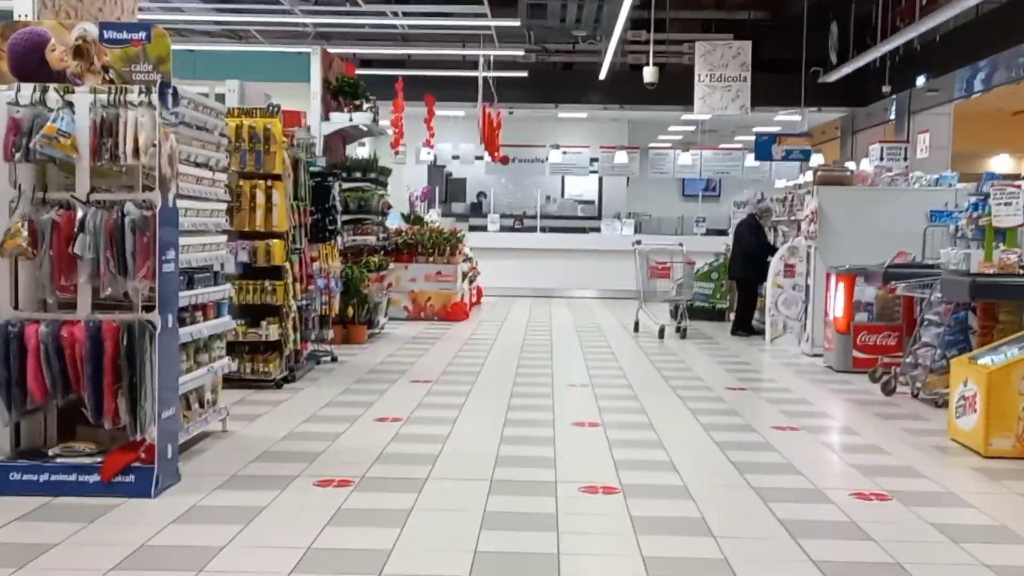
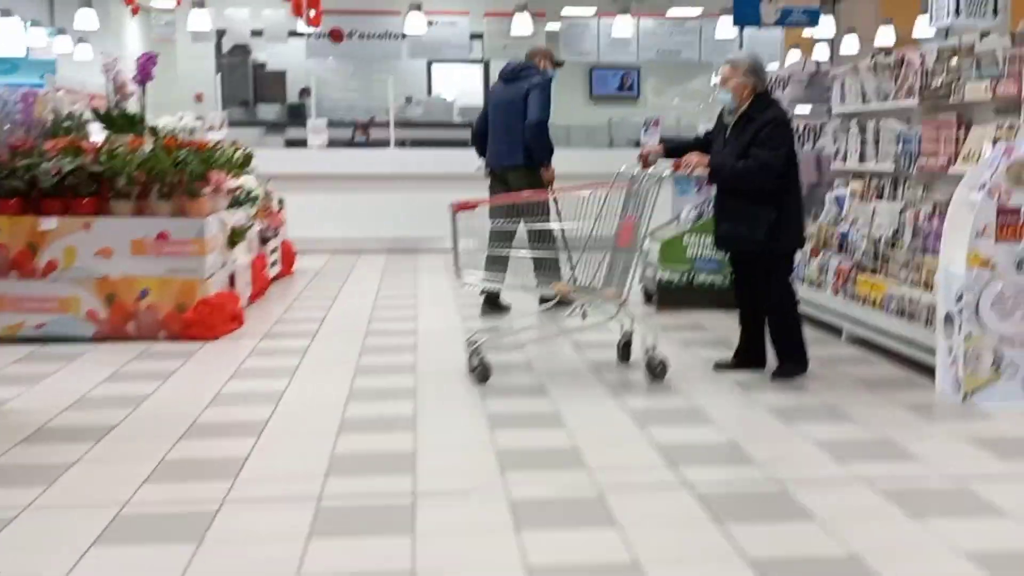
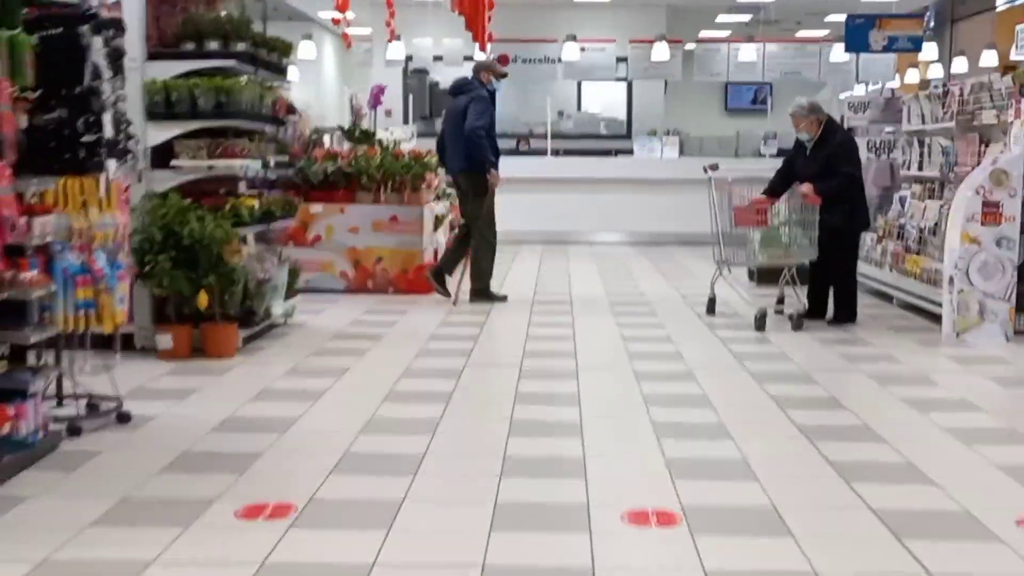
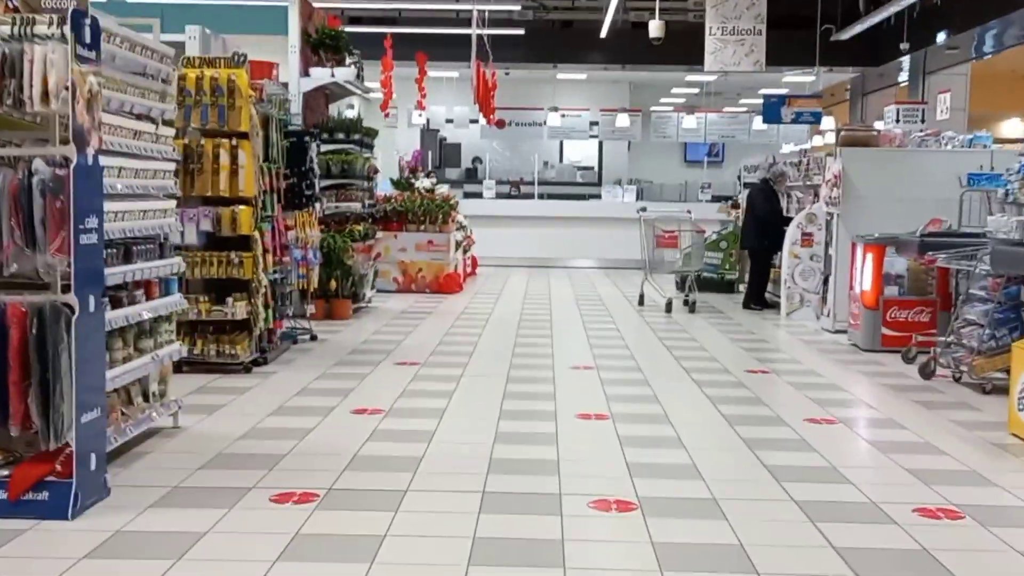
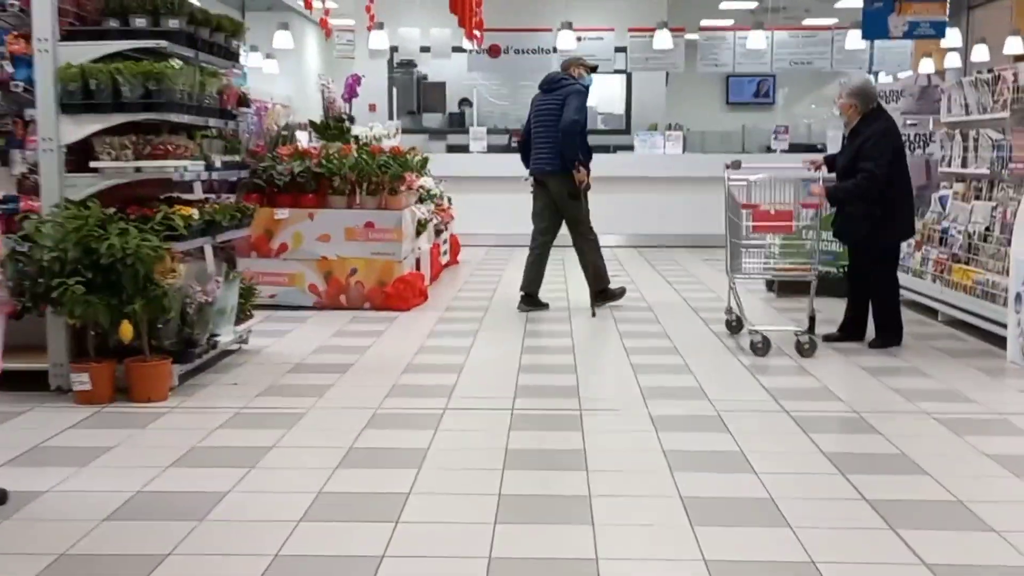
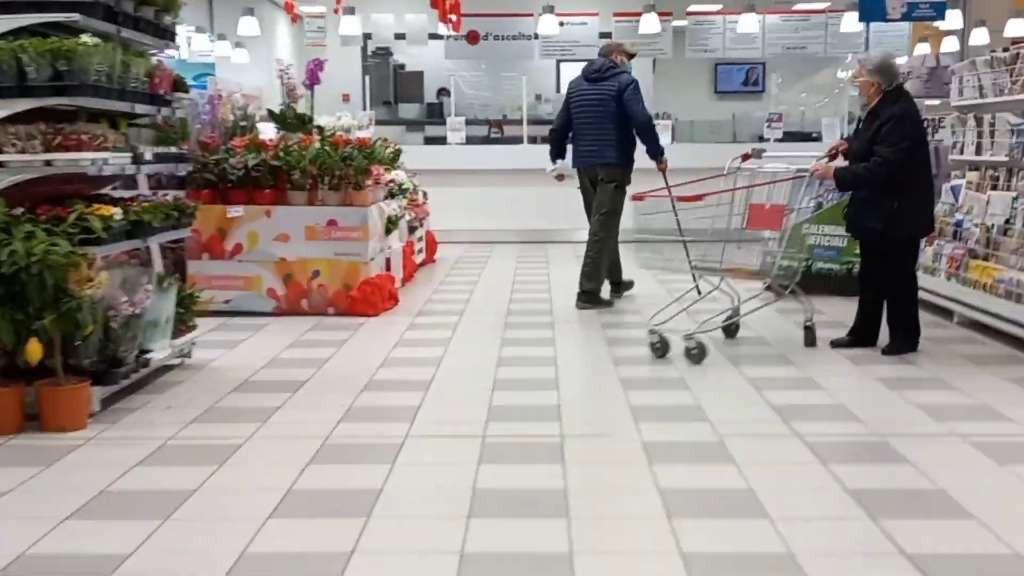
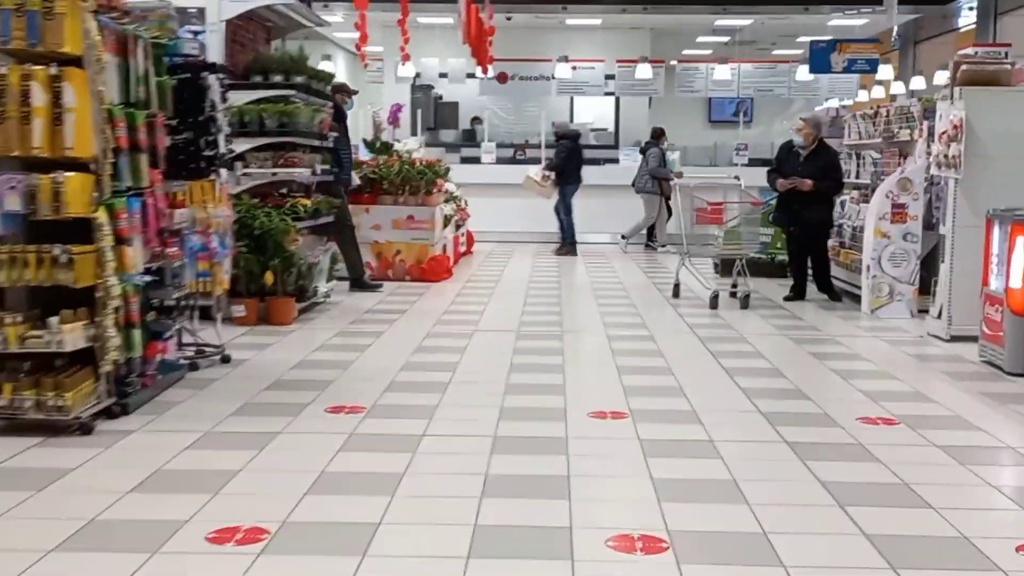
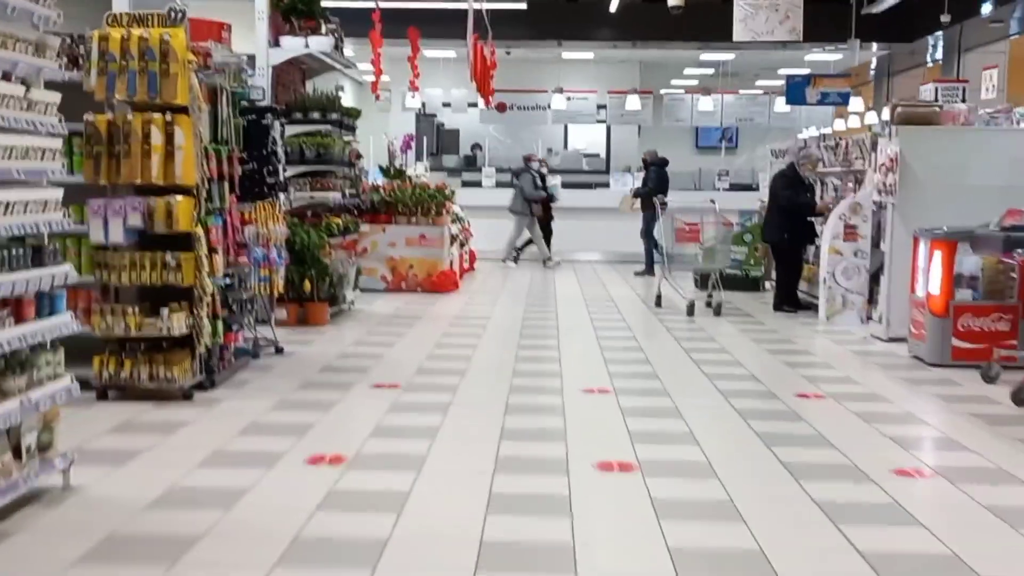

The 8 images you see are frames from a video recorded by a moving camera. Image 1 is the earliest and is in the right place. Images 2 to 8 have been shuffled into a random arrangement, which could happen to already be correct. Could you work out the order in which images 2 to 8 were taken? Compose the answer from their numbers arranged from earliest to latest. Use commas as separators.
4, 8, 7, 3, 5, 6, 2
